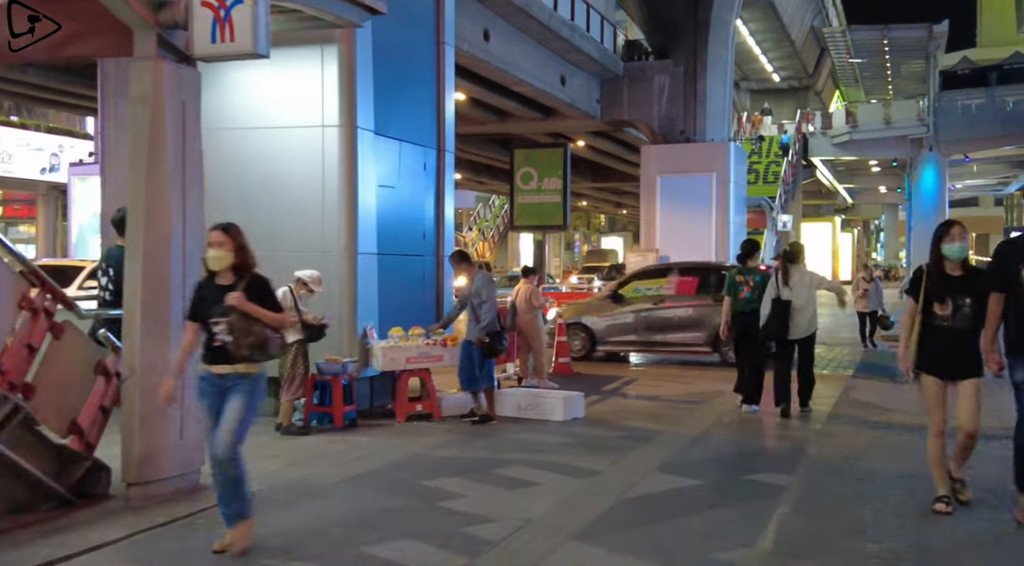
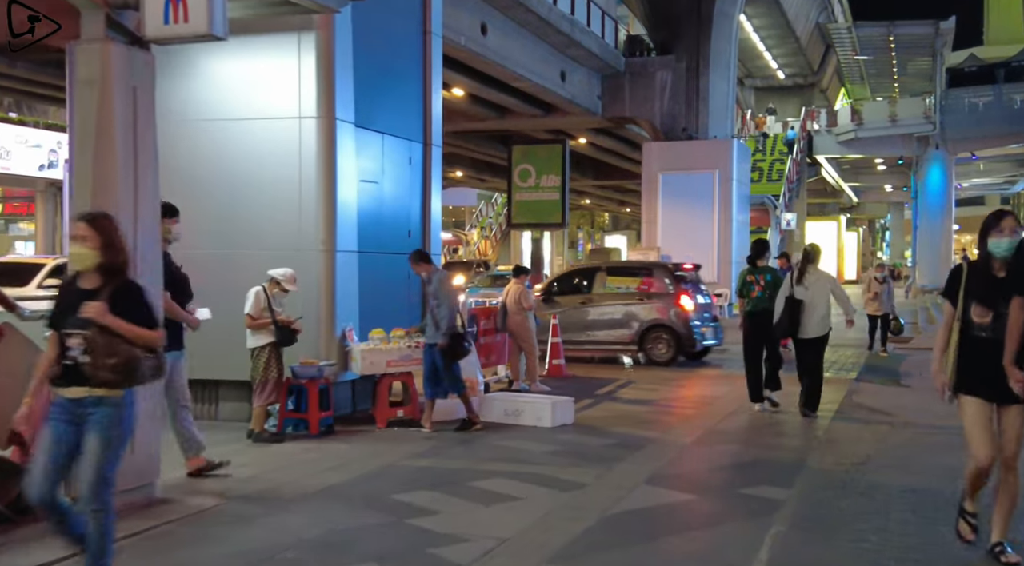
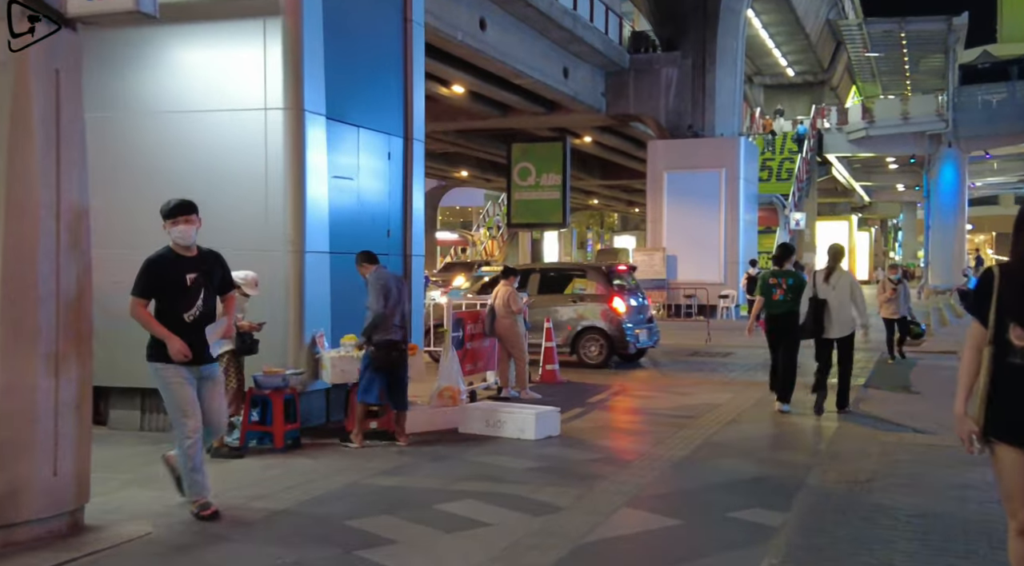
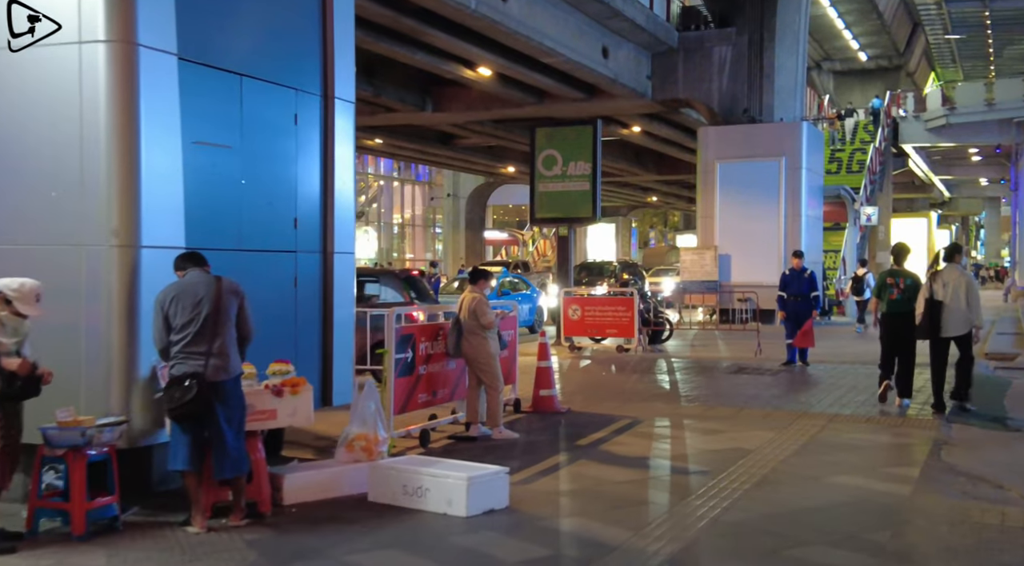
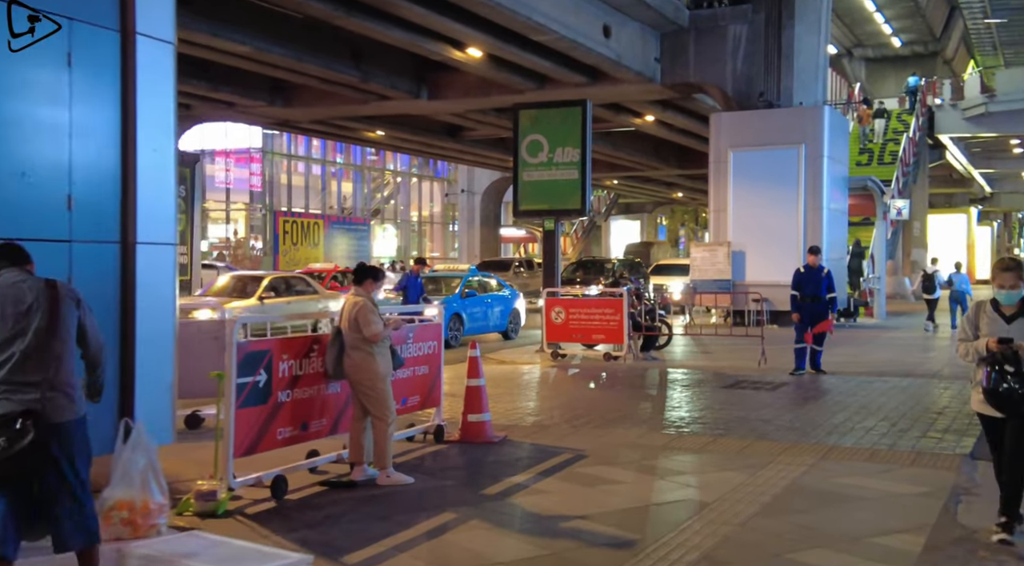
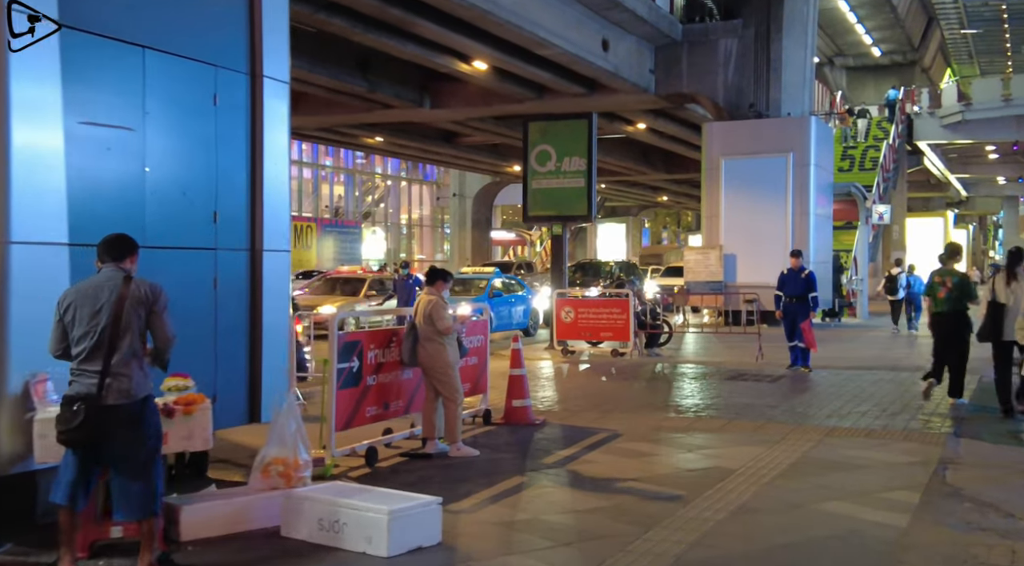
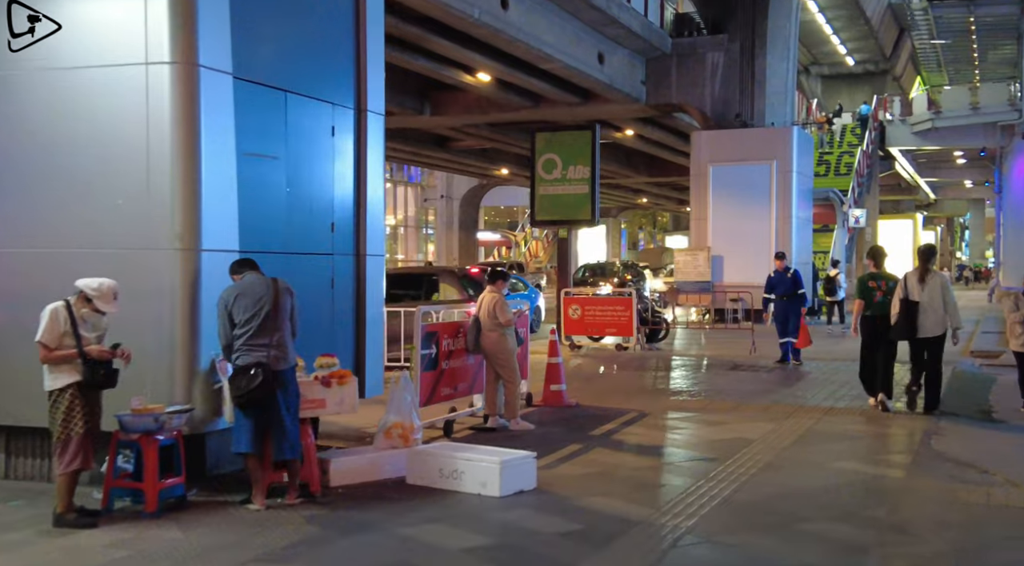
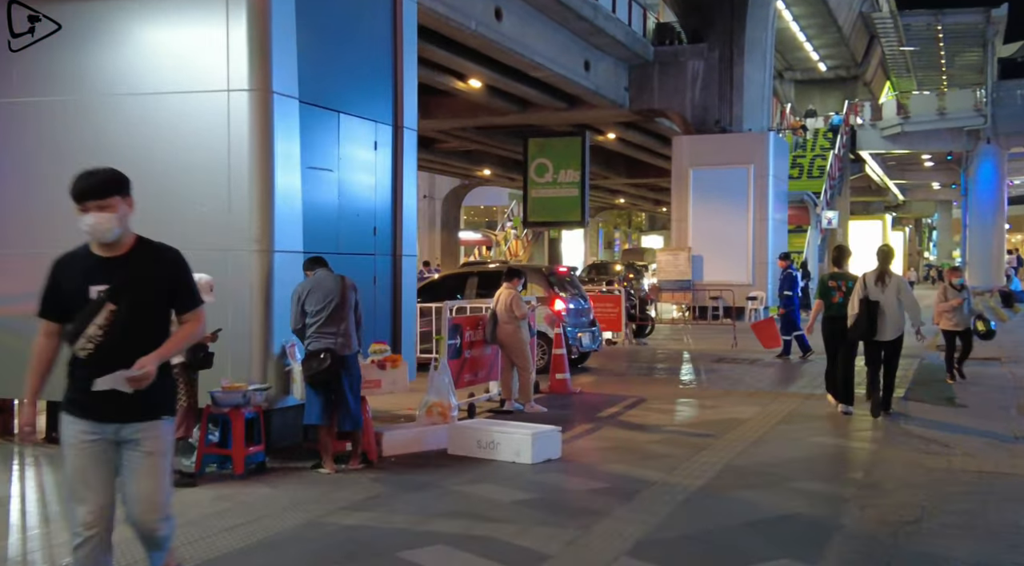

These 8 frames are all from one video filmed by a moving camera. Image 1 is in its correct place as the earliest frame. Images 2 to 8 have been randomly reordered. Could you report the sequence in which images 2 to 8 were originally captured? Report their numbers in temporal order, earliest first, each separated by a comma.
2, 3, 8, 7, 4, 6, 5
